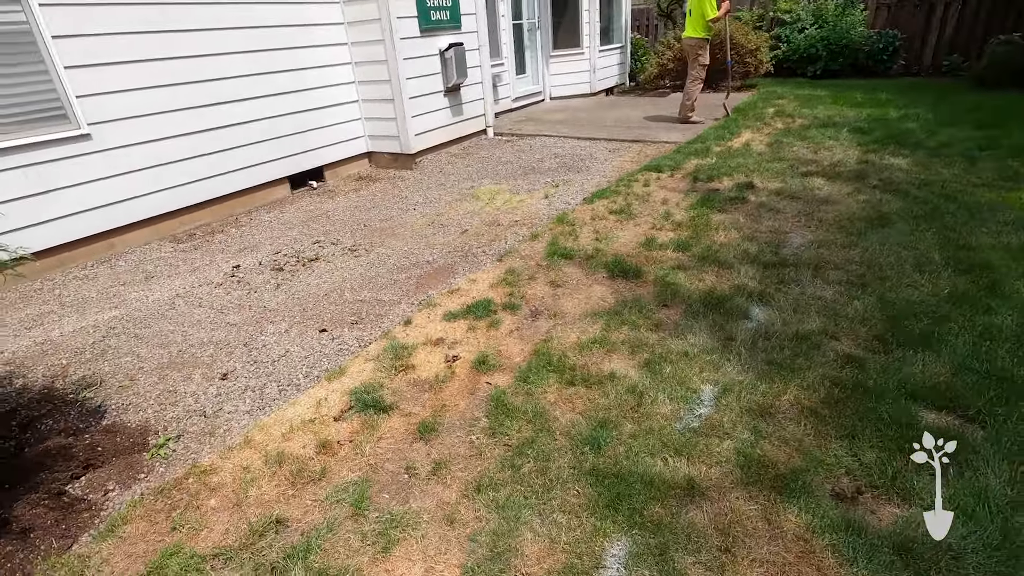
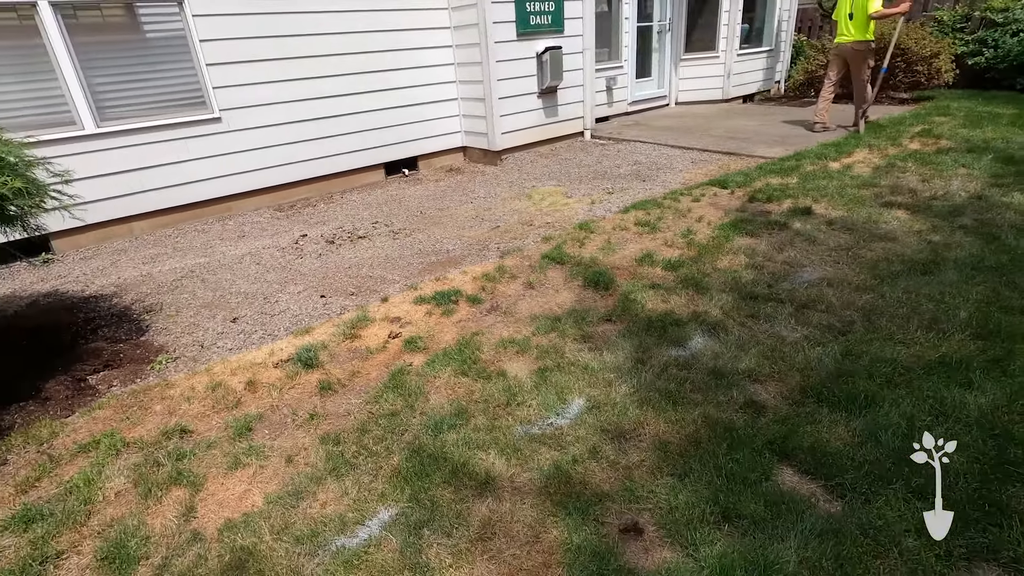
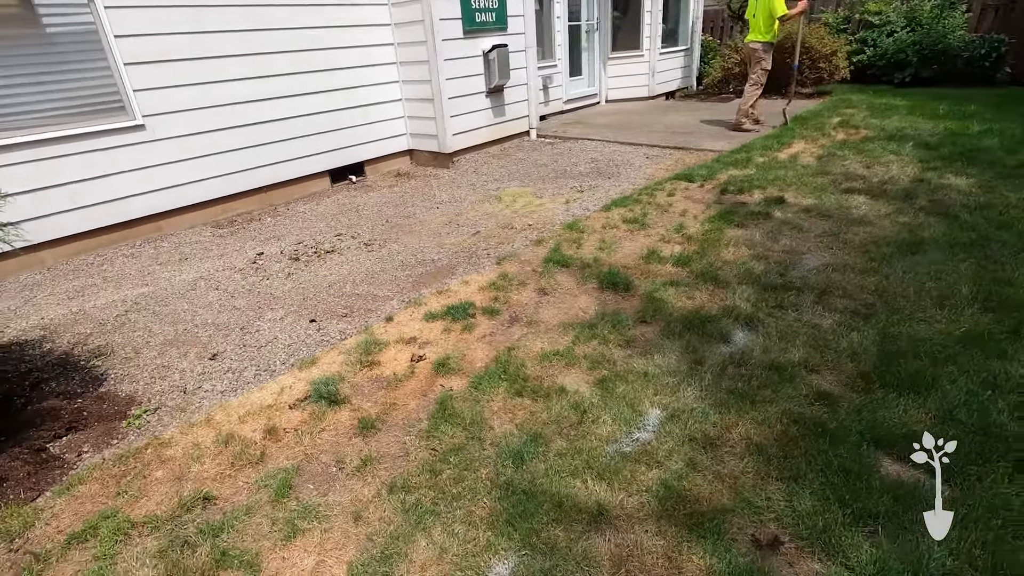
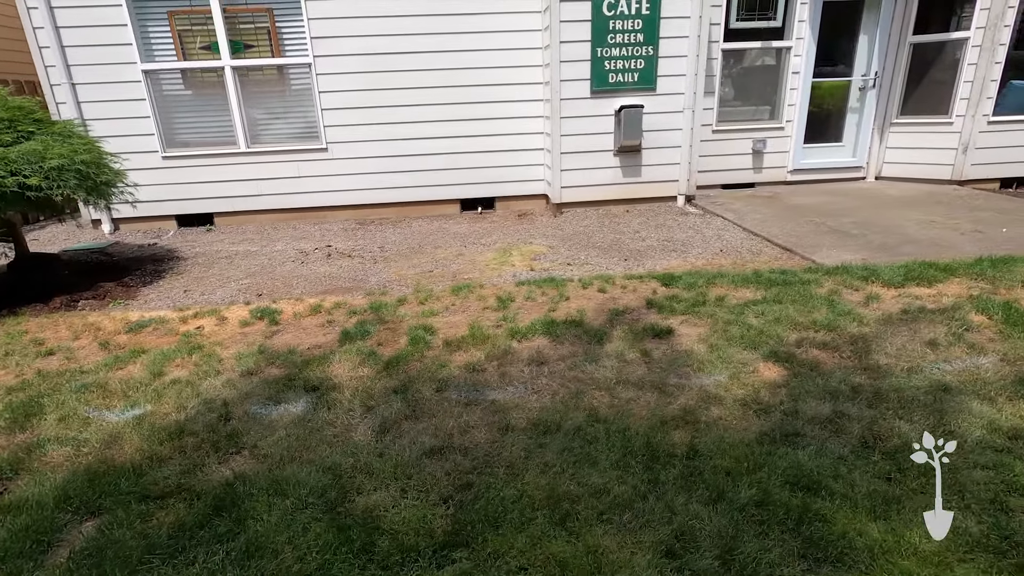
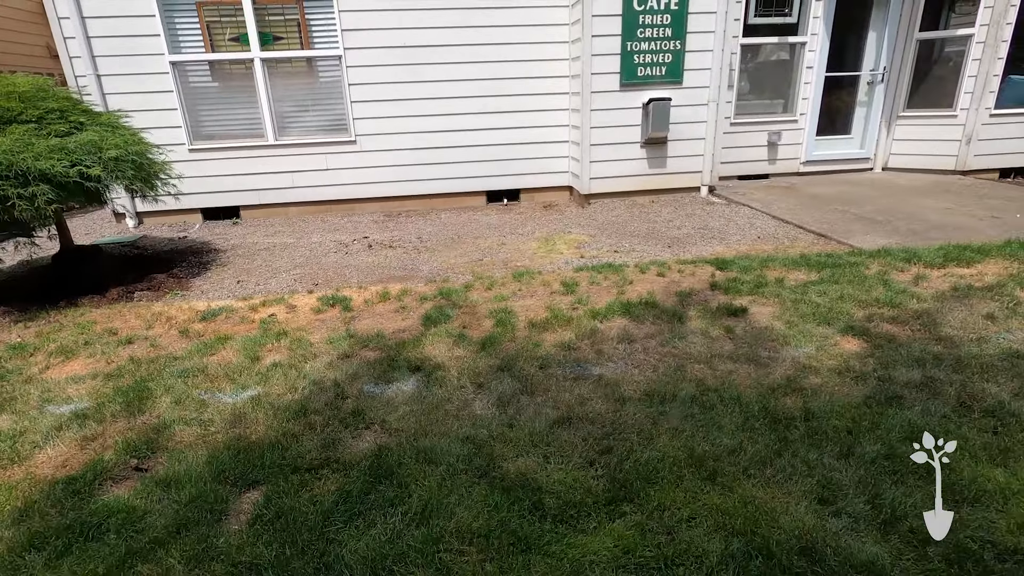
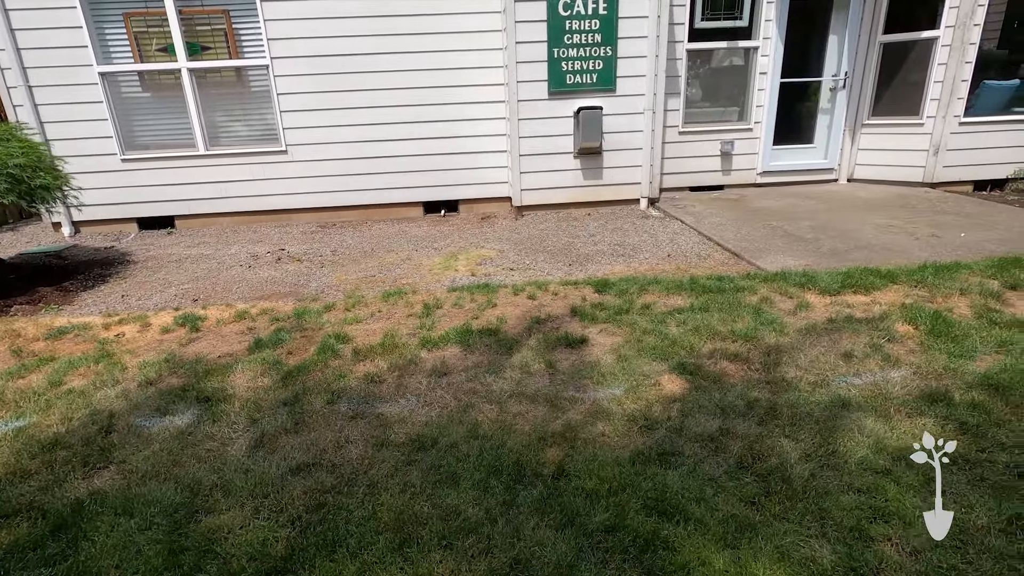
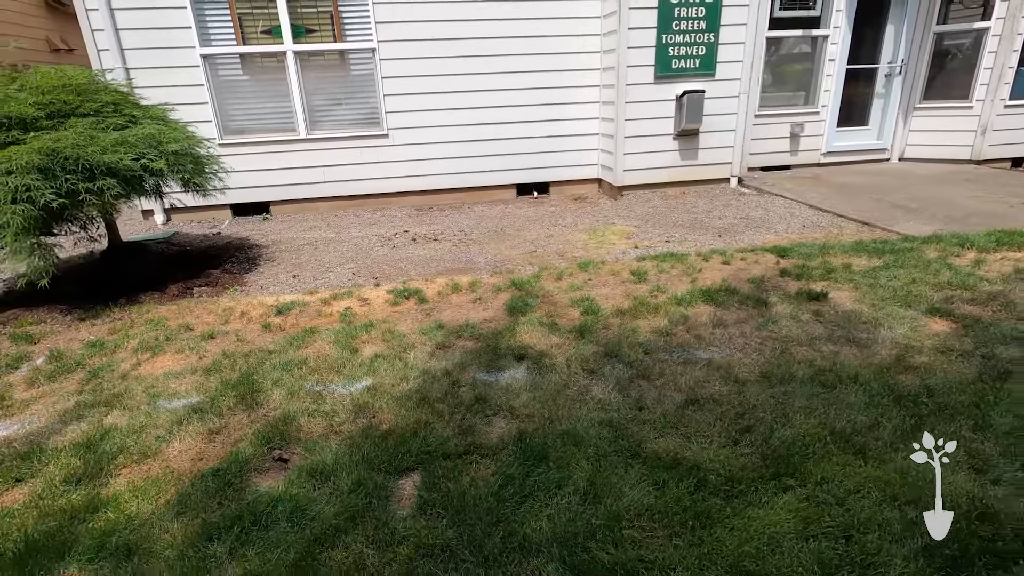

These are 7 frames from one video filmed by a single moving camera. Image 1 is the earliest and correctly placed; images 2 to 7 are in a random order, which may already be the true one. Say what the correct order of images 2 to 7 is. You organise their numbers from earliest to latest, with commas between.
3, 2, 7, 5, 4, 6
